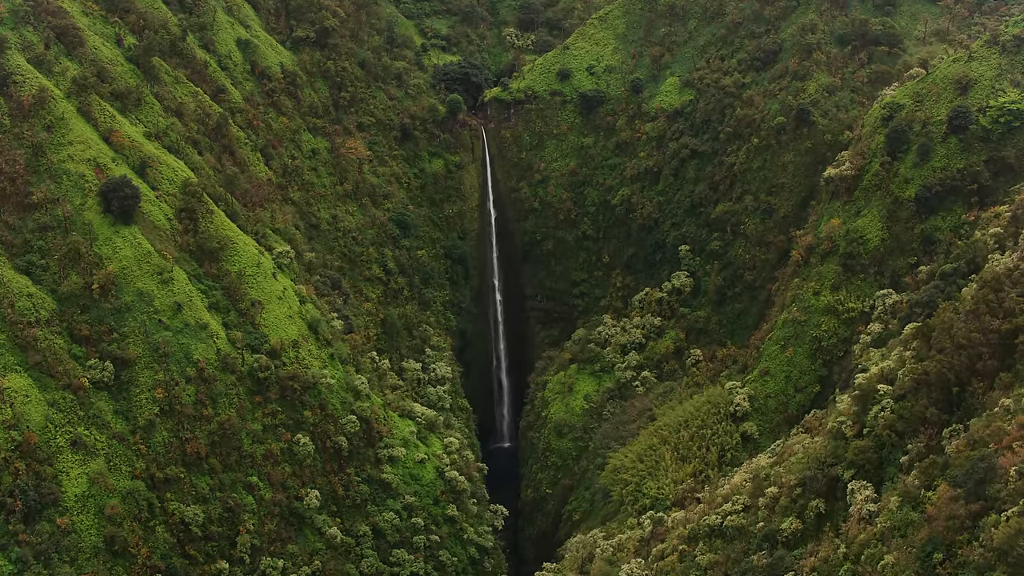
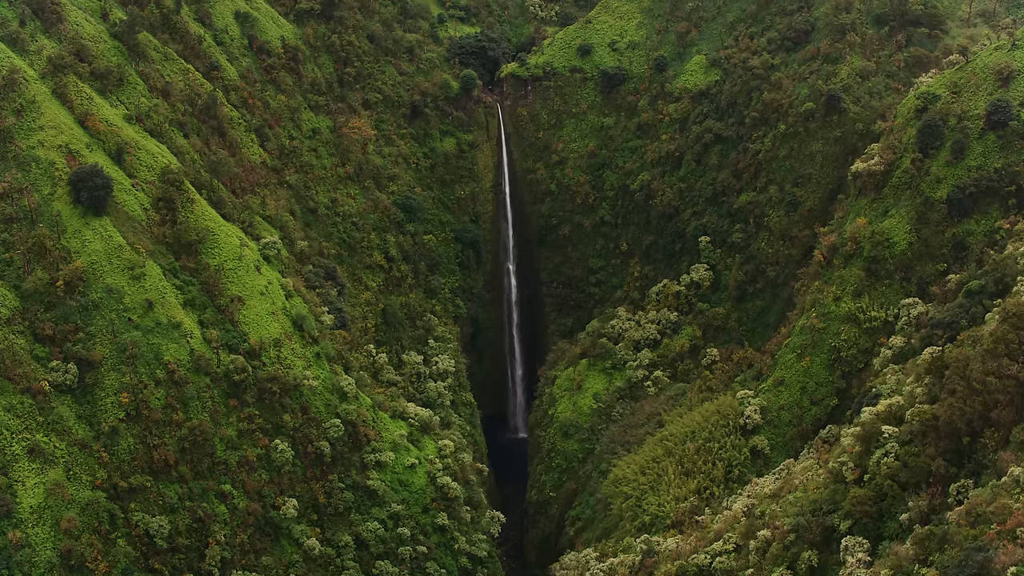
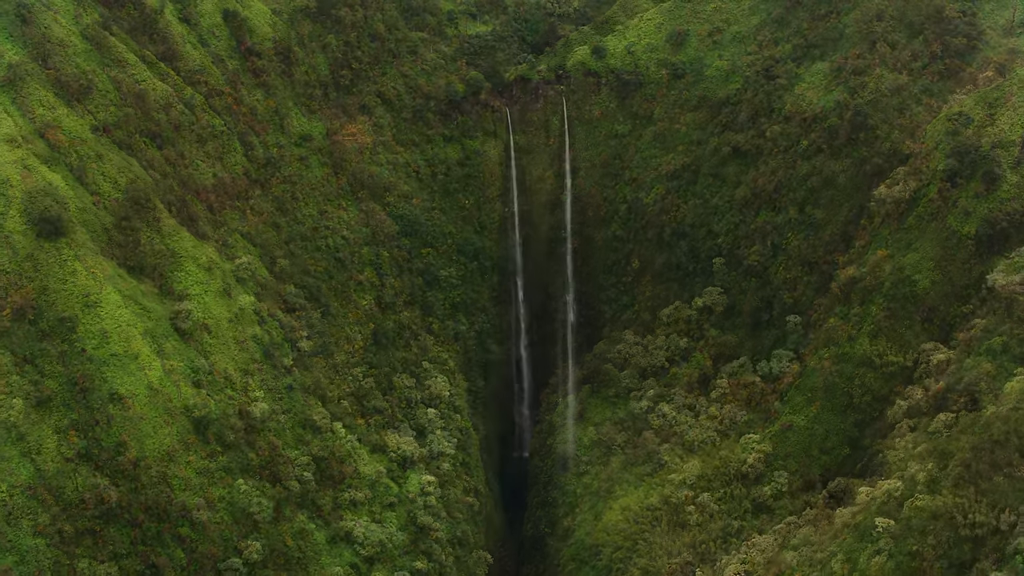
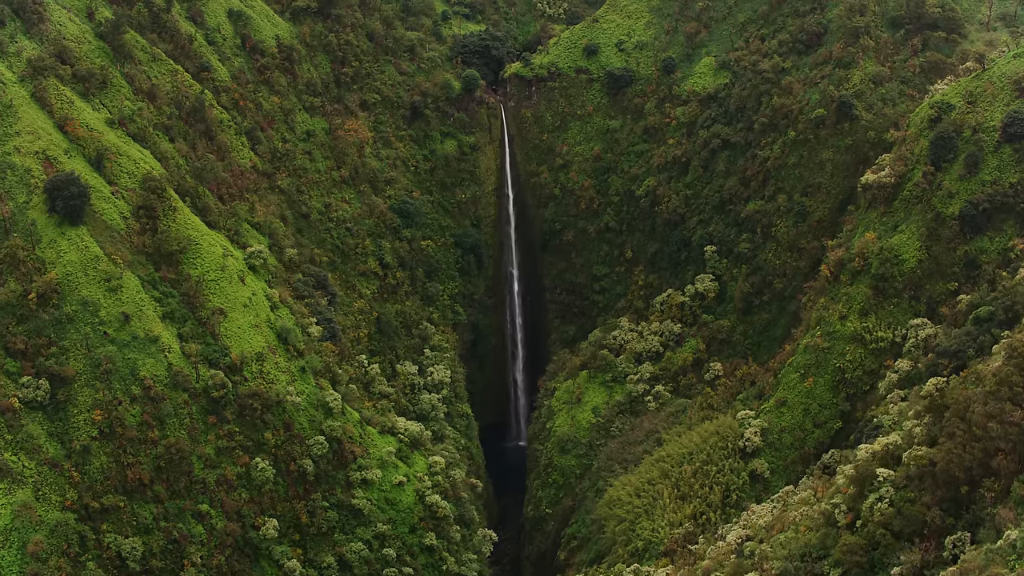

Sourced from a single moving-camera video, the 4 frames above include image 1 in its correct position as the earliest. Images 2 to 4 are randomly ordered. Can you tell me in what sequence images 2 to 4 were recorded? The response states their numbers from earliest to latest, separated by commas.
2, 4, 3
